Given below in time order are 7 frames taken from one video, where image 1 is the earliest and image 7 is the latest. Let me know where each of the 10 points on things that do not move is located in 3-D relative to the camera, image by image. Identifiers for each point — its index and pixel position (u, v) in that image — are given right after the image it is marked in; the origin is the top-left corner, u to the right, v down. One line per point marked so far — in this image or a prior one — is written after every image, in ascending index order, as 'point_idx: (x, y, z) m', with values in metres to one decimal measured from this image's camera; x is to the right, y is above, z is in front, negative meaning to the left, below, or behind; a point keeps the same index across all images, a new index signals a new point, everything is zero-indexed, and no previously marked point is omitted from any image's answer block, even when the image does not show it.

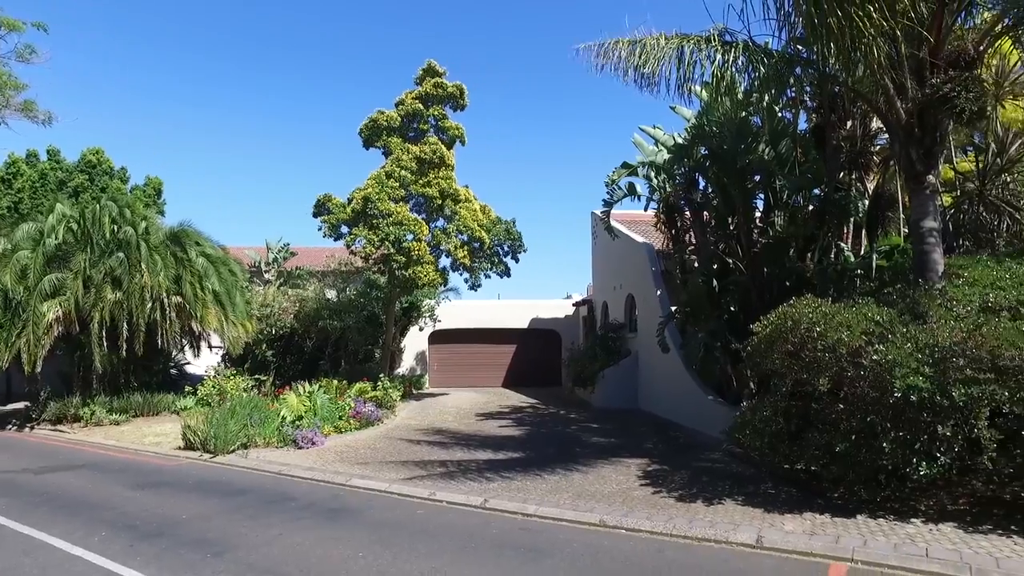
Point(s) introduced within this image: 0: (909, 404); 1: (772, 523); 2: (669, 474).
0: (+3.8, -1.1, +6.7) m
1: (+2.6, -2.4, +7.0) m
2: (+2.2, -2.6, +9.8) m
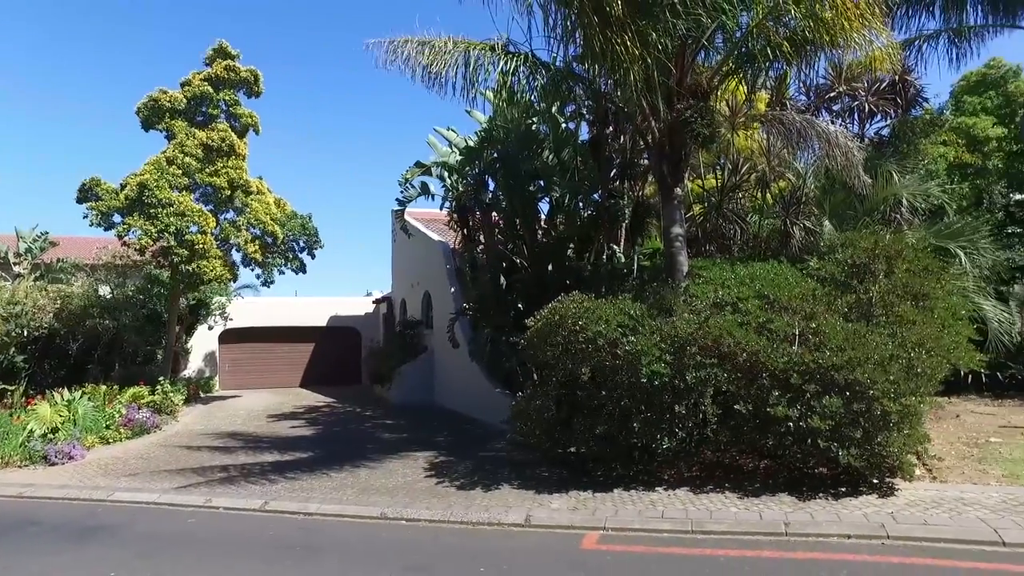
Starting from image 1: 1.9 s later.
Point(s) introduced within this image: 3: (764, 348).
0: (+1.5, -1.1, +7.6) m
1: (+0.3, -2.4, +7.6) m
2: (-0.9, -2.6, +10.1) m
3: (+2.6, -0.6, +7.3) m
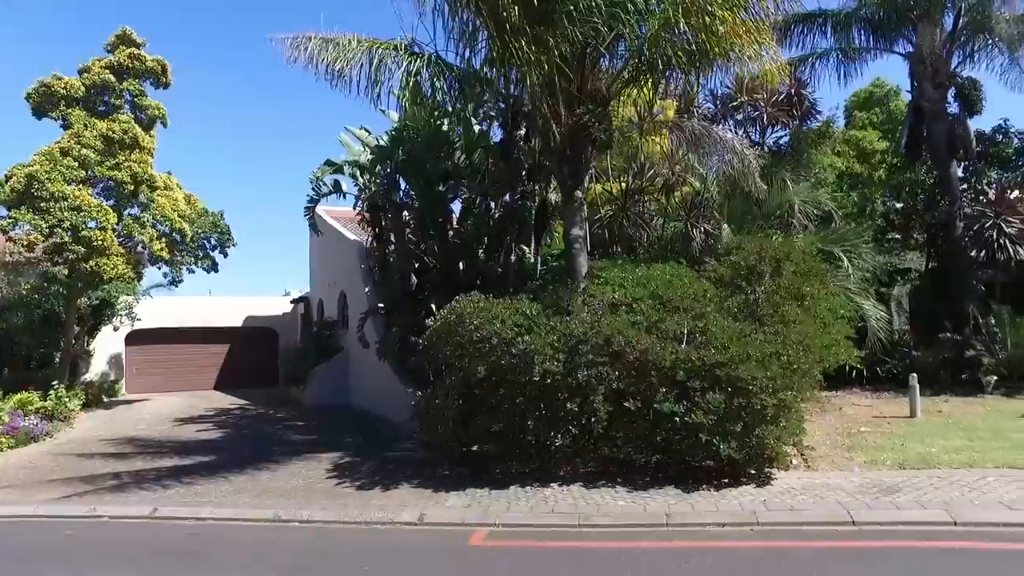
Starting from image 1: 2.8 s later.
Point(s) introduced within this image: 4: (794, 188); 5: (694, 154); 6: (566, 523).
0: (+0.4, -1.1, +7.8) m
1: (-0.8, -2.4, +7.7) m
2: (-2.2, -2.6, +10.1) m
3: (+1.5, -0.6, +7.6) m
4: (+5.4, +2.0, +13.4) m
5: (+3.0, +2.2, +11.6) m
6: (+0.5, -2.3, +6.7) m
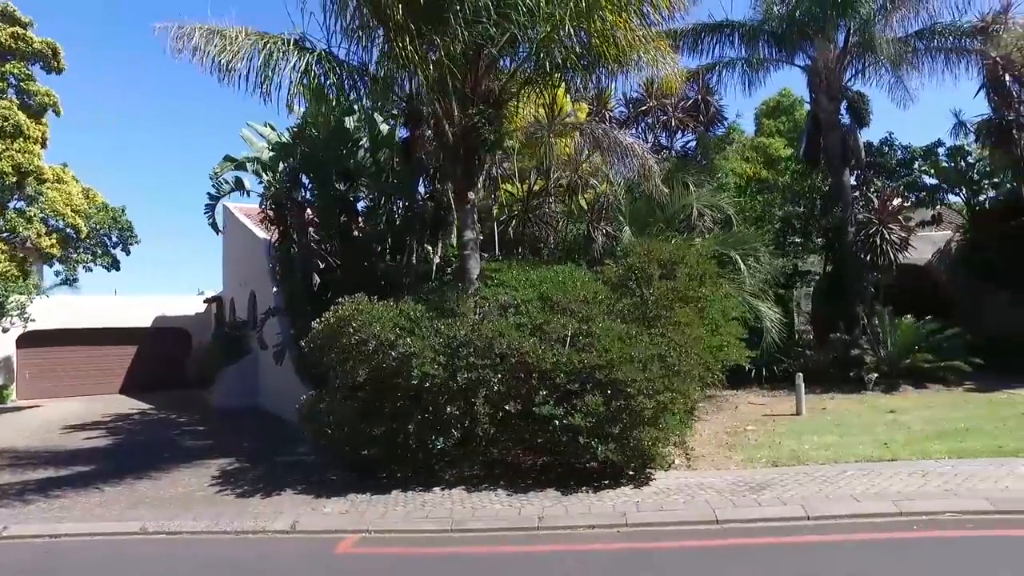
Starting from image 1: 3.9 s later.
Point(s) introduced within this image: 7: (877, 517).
0: (-0.9, -1.1, +7.7) m
1: (-2.1, -2.4, +7.5) m
2: (-3.8, -2.6, +9.7) m
3: (+0.2, -0.7, +7.7) m
4: (+3.6, +1.9, +13.8) m
5: (+1.4, +2.2, +11.7) m
6: (-0.7, -2.3, +6.6) m
7: (+3.2, -2.0, +5.9) m
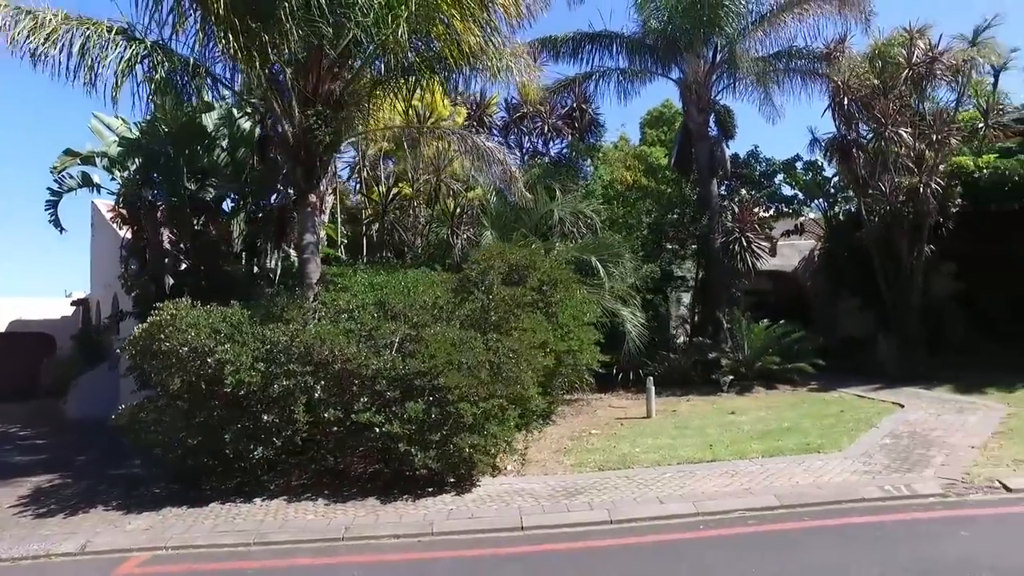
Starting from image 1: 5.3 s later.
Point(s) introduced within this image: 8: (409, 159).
0: (-2.9, -1.2, +7.4) m
1: (-4.0, -2.4, +7.1) m
2: (-5.9, -2.6, +9.1) m
3: (-1.7, -0.7, +7.5) m
4: (+1.0, +1.8, +14.0) m
5: (-1.0, +2.1, +11.7) m
6: (-2.5, -2.3, +6.4) m
7: (+1.5, -2.0, +6.1) m
8: (-1.9, +2.4, +12.8) m
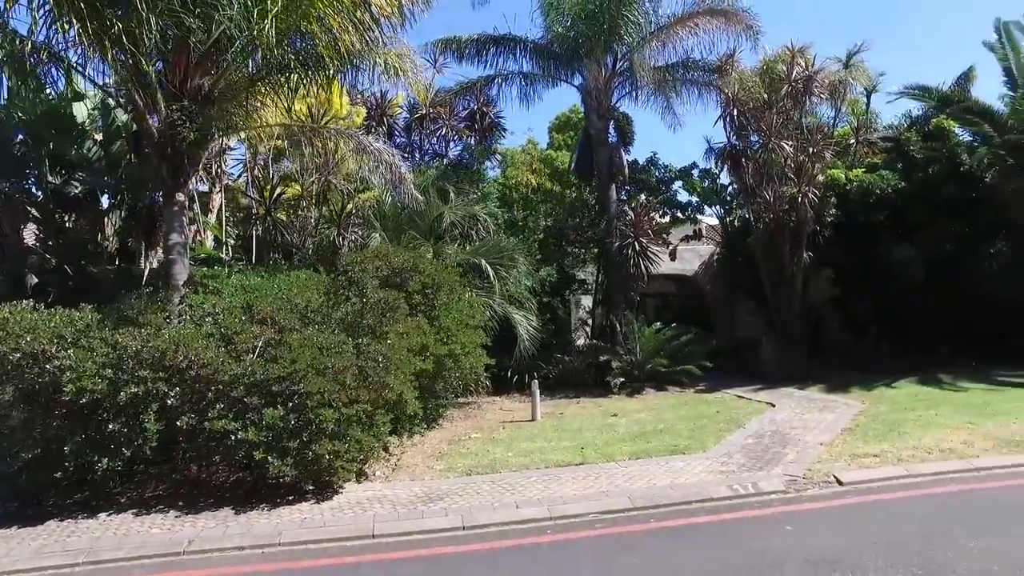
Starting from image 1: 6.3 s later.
0: (-4.3, -1.2, +7.0) m
1: (-5.4, -2.4, +6.6) m
2: (-7.5, -2.6, +8.4) m
3: (-3.1, -0.7, +7.2) m
4: (-1.1, +1.8, +14.0) m
5: (-2.8, +2.1, +11.5) m
6: (-3.8, -2.4, +6.0) m
7: (+0.2, -2.1, +6.2) m
8: (-3.9, +2.4, +12.5) m
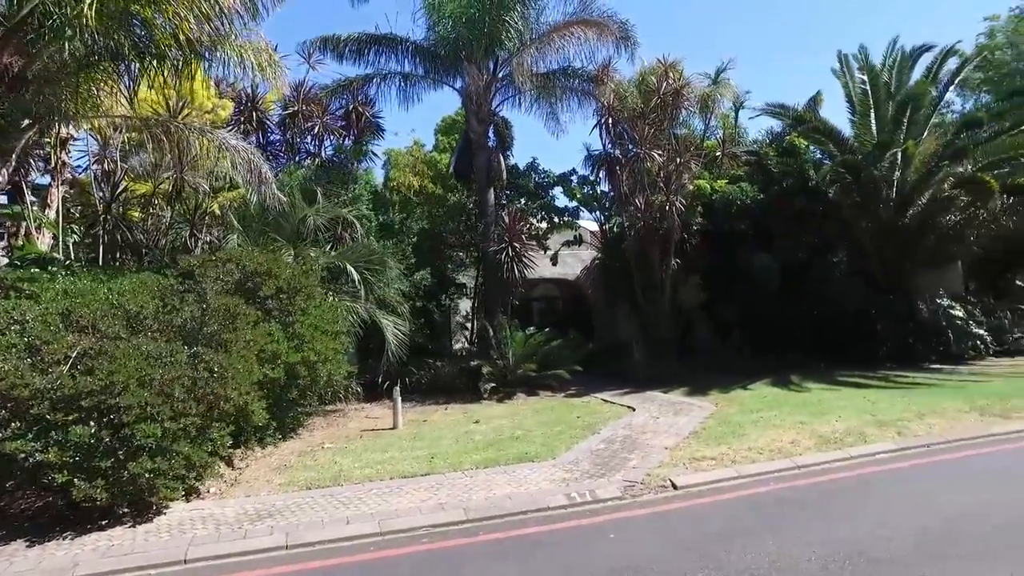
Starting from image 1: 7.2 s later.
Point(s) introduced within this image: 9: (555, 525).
0: (-5.8, -1.2, +6.2) m
1: (-6.9, -2.5, +5.6) m
2: (-9.2, -2.6, +7.1) m
3: (-4.7, -0.8, +6.6) m
4: (-3.7, +1.7, +13.5) m
5: (-5.0, +2.0, +10.8) m
6: (-5.2, -2.4, +5.3) m
7: (-1.3, -2.2, +6.0) m
8: (-6.2, +2.3, +11.7) m
9: (+0.4, -2.1, +6.2) m
